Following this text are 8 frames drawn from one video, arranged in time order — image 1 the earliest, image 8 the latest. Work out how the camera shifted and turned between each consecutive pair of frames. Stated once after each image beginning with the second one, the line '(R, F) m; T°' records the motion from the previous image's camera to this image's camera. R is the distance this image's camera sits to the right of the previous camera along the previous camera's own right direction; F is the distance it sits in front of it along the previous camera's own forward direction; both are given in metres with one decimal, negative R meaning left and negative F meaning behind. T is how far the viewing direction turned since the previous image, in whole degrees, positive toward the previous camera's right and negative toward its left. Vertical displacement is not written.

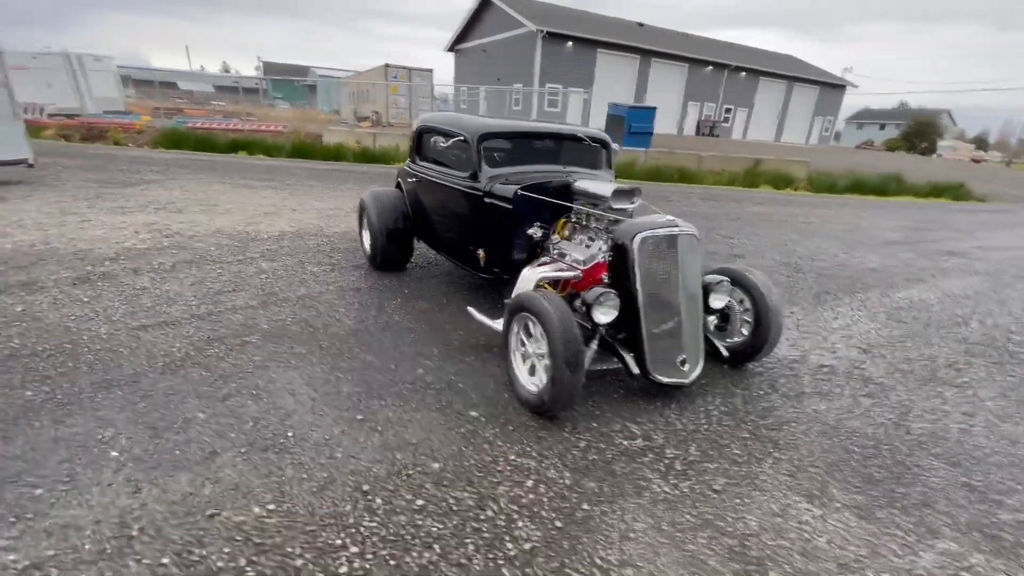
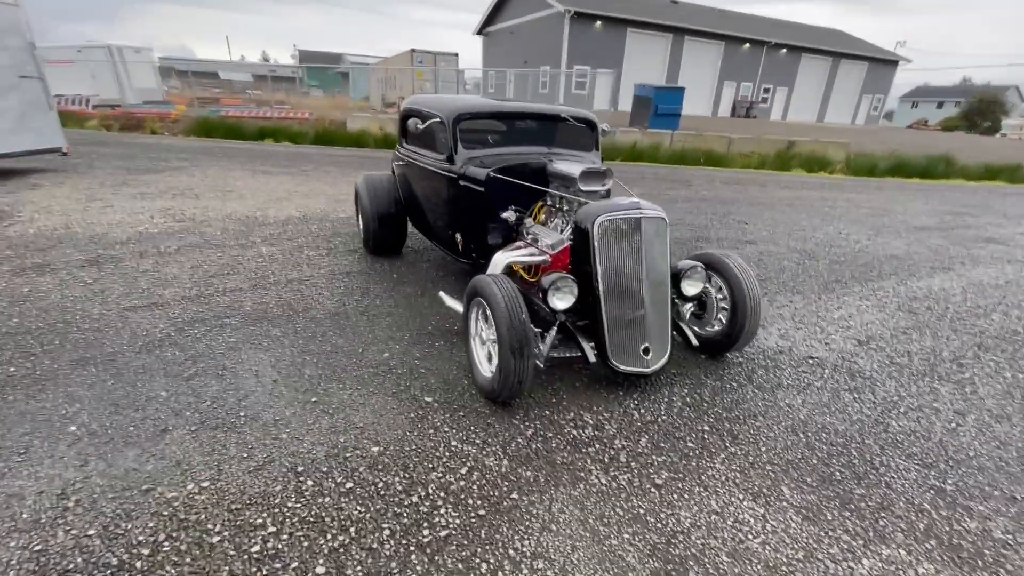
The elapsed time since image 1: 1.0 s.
(+0.4, +0.1) m; -4°
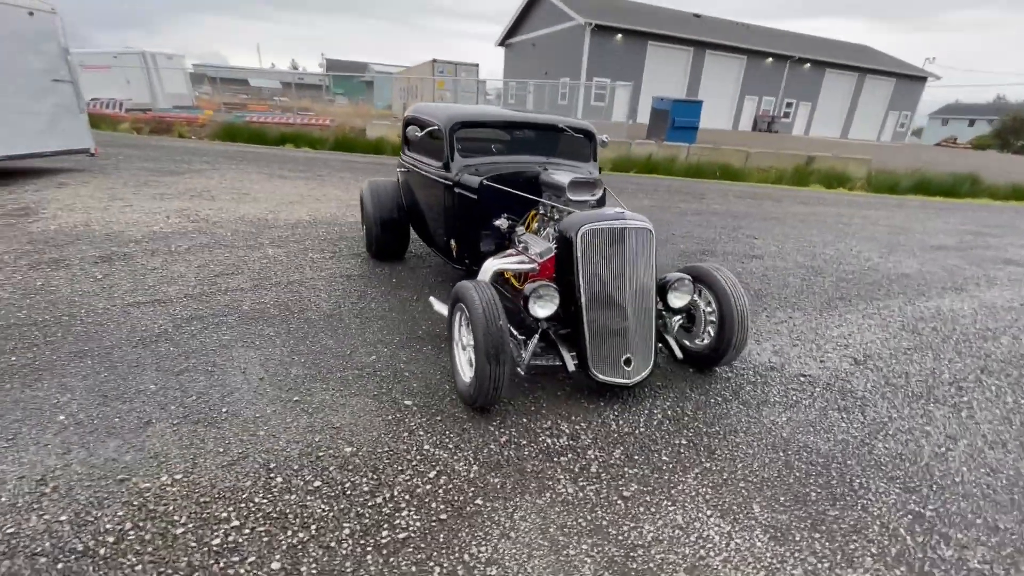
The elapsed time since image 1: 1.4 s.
(+0.2, 0.0) m; -2°
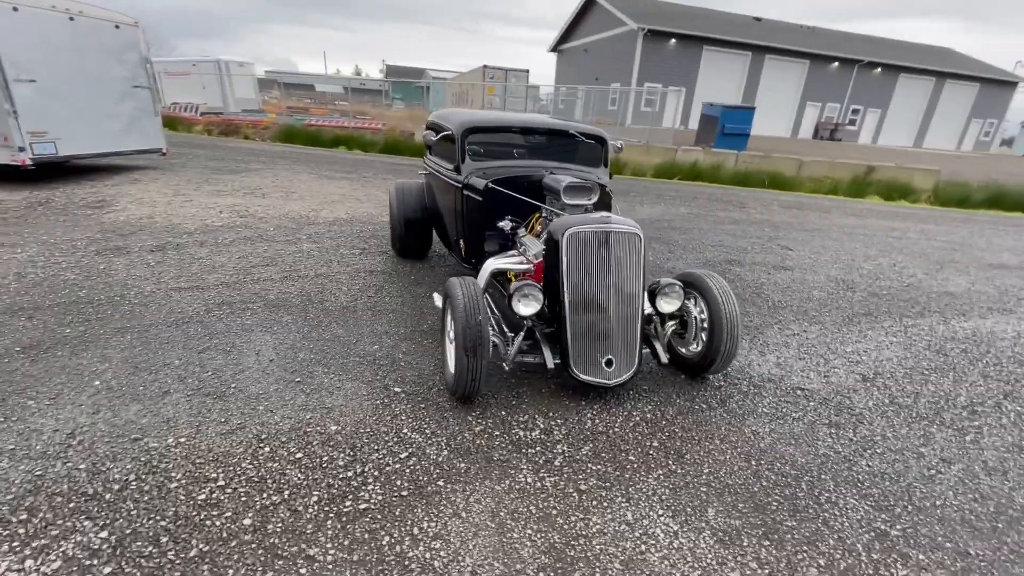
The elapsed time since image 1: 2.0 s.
(+0.4, -0.1) m; -6°
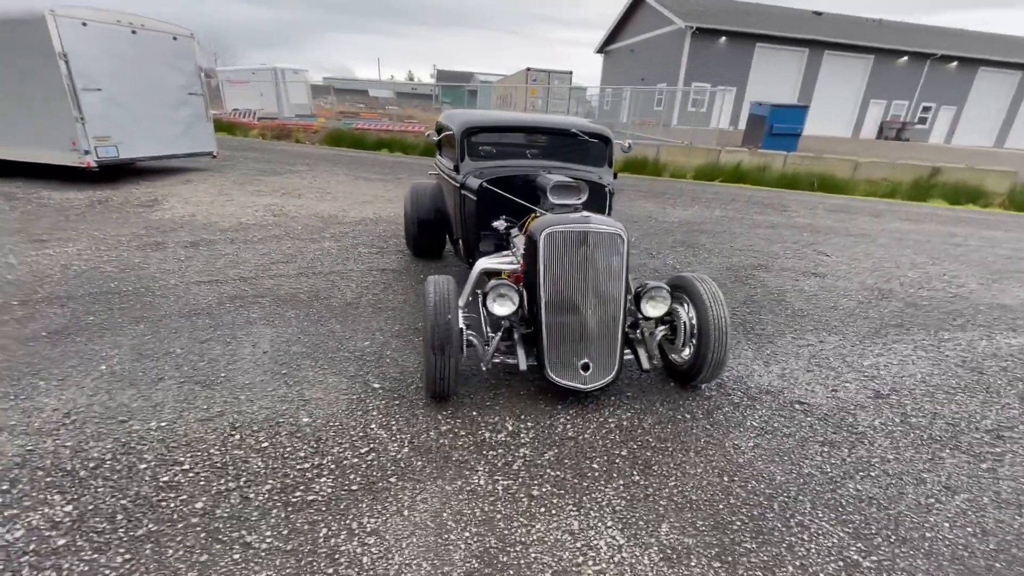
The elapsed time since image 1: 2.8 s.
(+0.4, +0.1) m; -5°
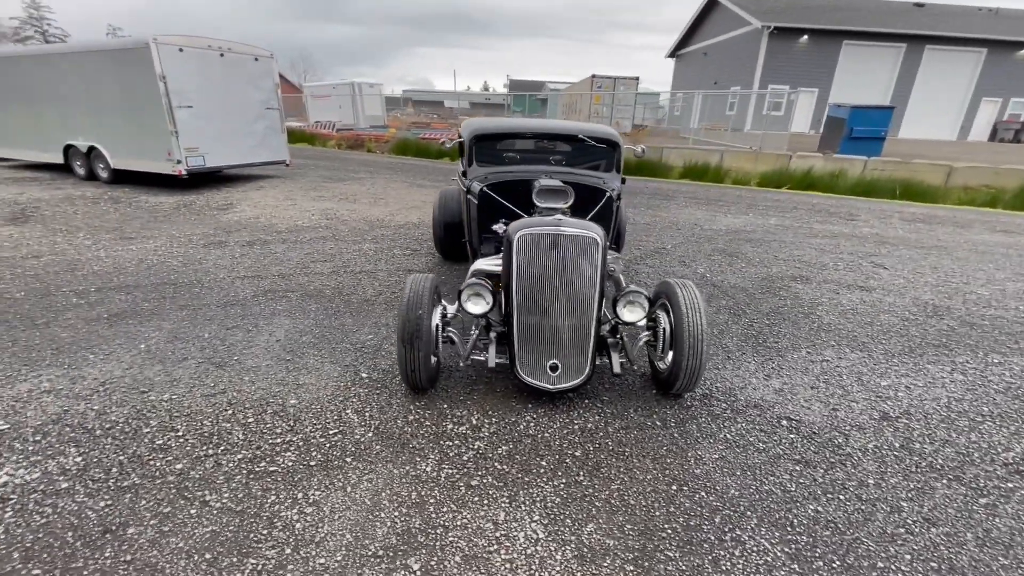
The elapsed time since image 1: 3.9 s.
(+0.5, 0.0) m; -8°
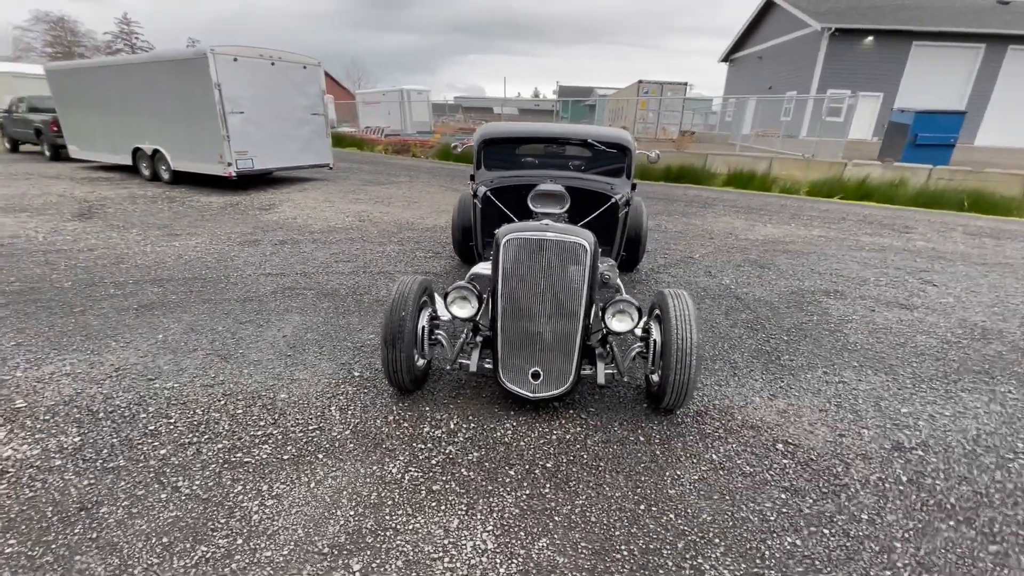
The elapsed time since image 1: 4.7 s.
(+0.3, 0.0) m; -5°
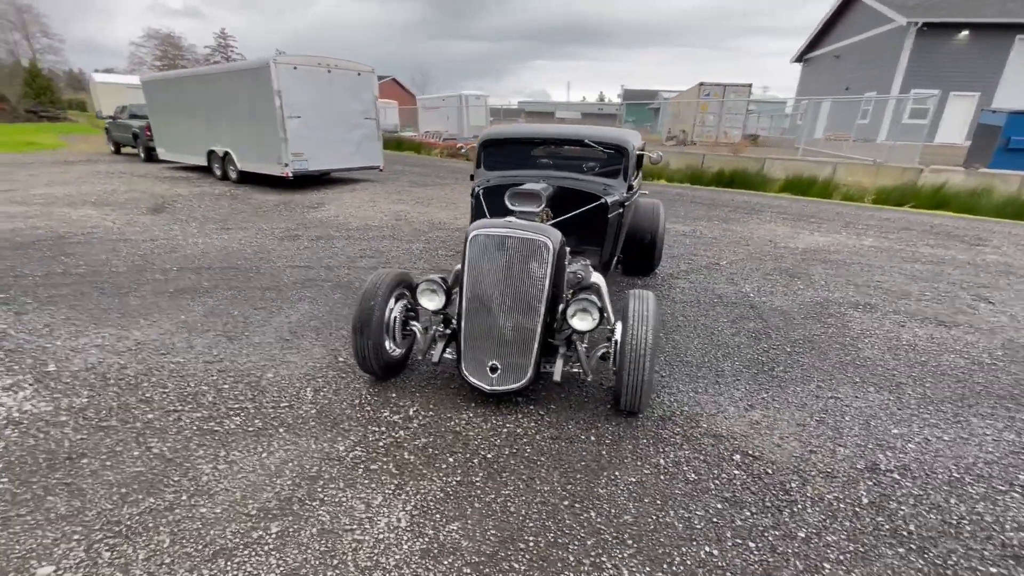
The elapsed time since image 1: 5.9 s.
(+0.6, 0.0) m; -7°
